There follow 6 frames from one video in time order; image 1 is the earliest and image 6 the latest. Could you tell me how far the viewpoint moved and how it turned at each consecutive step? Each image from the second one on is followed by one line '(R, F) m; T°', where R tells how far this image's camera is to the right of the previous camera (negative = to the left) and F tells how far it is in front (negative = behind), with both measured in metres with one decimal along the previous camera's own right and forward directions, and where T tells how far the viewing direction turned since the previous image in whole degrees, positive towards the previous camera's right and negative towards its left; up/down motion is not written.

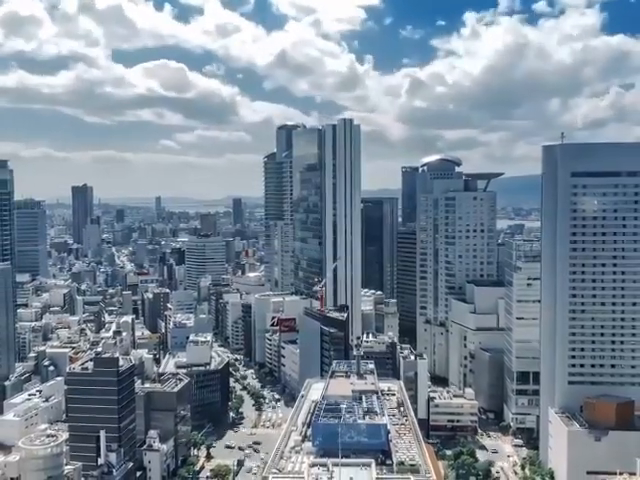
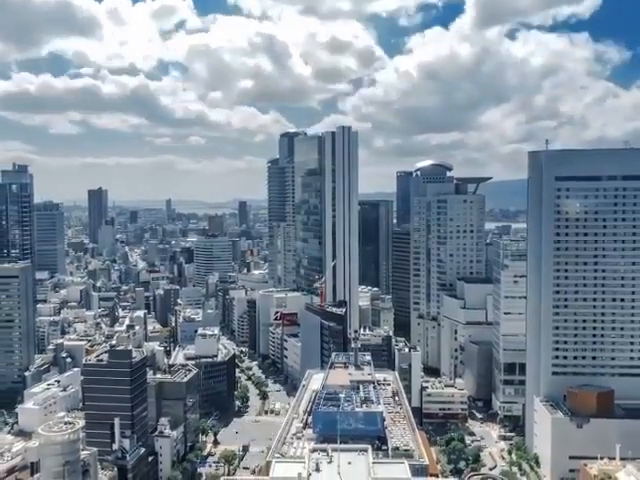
(0.0, -1.1) m; 0°
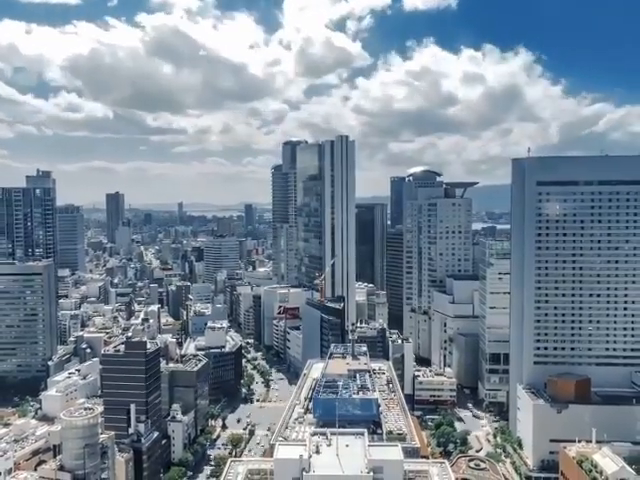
(+0.1, -1.4) m; 0°
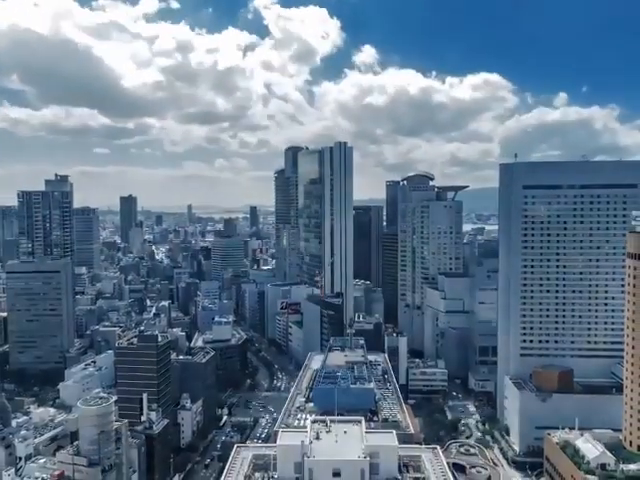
(+0.1, -1.2) m; 0°
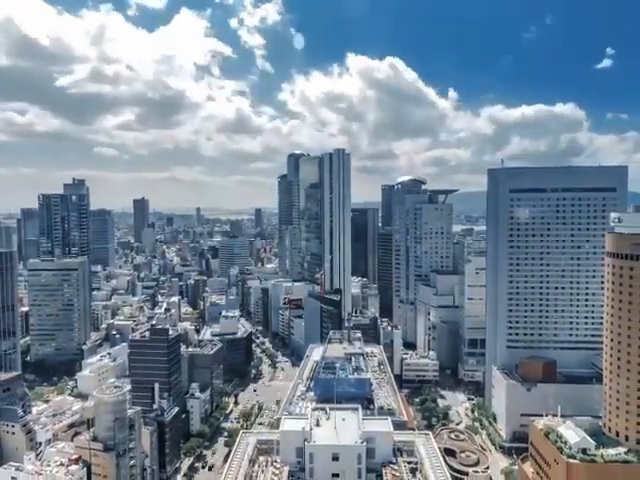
(+0.1, -1.4) m; 0°
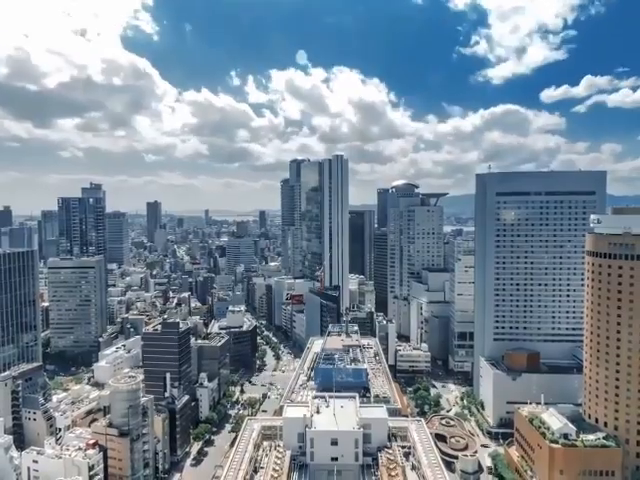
(+0.1, -1.5) m; 0°
